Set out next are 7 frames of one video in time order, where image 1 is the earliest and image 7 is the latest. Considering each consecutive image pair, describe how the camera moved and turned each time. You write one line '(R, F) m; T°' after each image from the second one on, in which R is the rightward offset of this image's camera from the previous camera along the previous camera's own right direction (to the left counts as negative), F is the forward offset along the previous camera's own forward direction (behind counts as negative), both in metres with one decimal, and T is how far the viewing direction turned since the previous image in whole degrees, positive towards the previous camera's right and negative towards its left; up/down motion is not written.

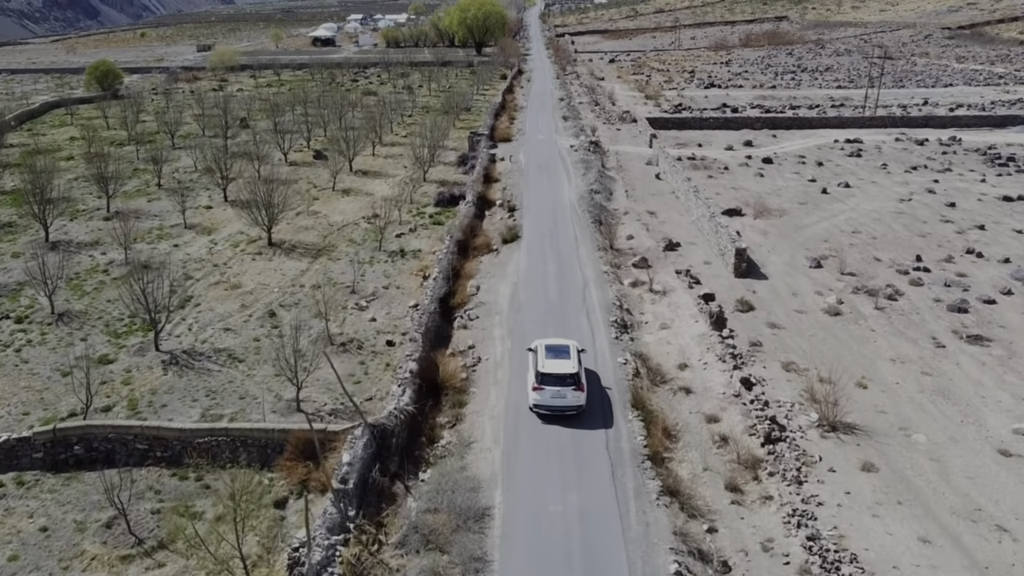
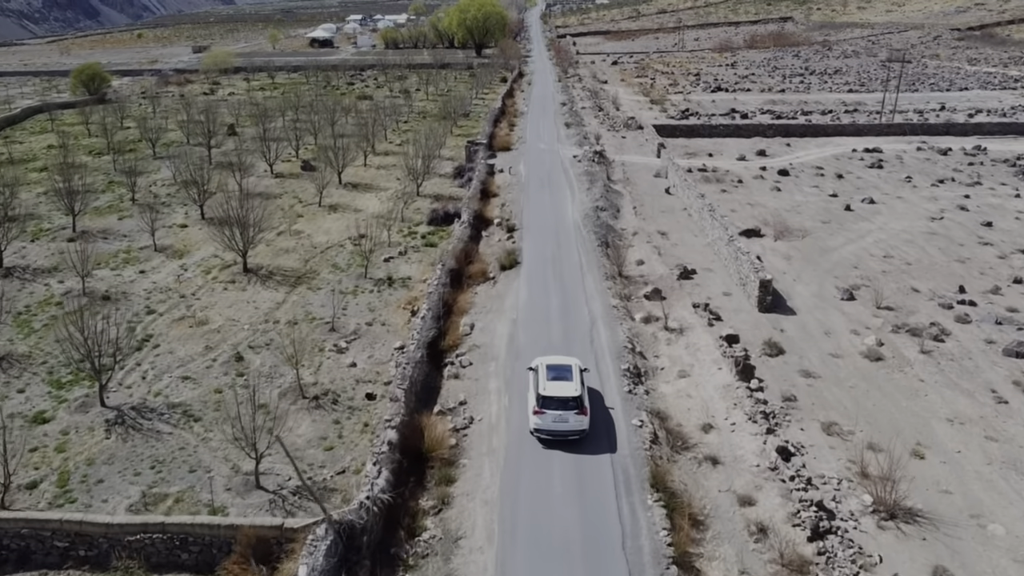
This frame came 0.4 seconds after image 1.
(+0.1, +3.3) m; 0°
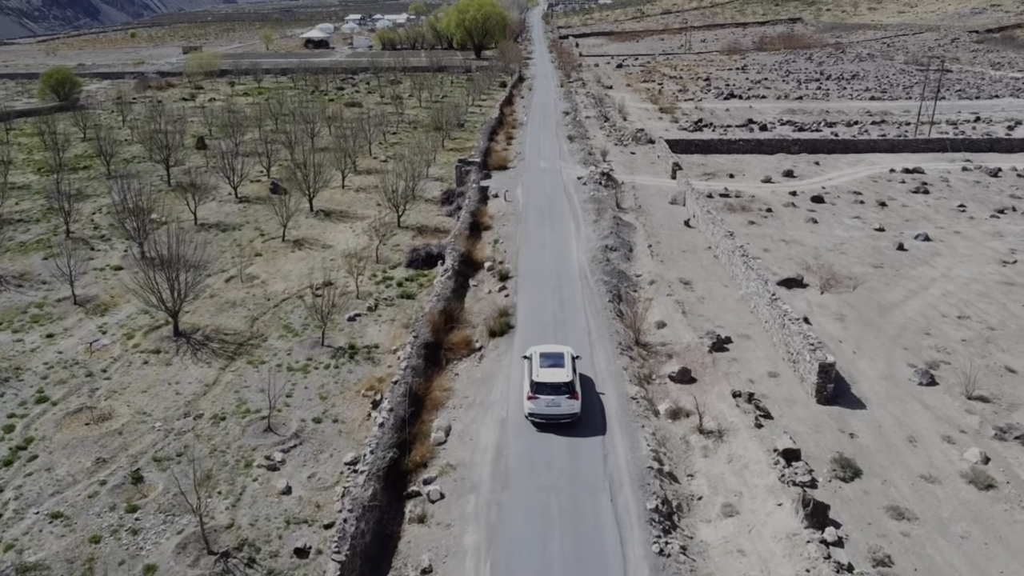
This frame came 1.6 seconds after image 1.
(+0.4, +6.4) m; 0°
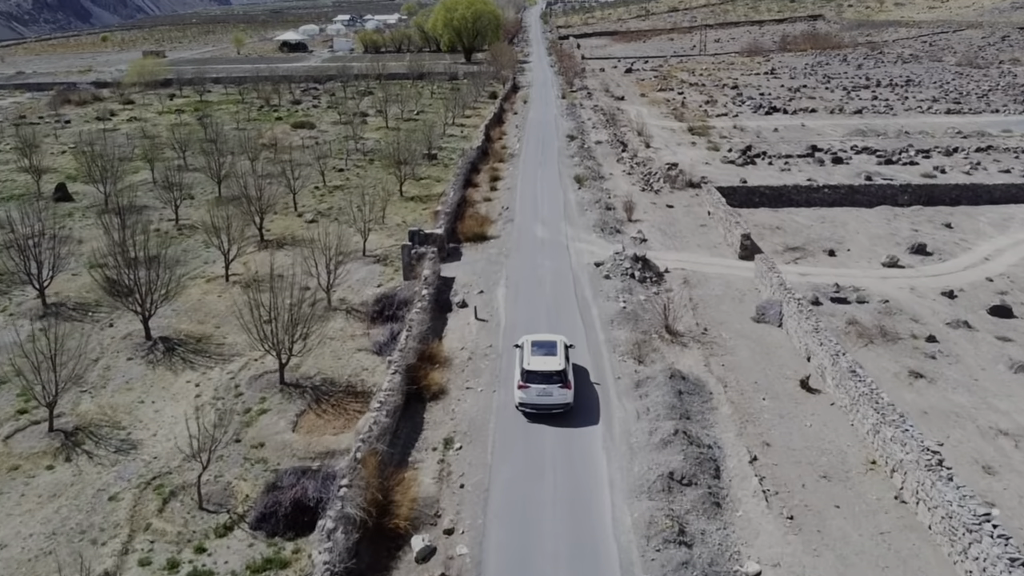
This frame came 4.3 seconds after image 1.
(+0.9, +18.5) m; 0°
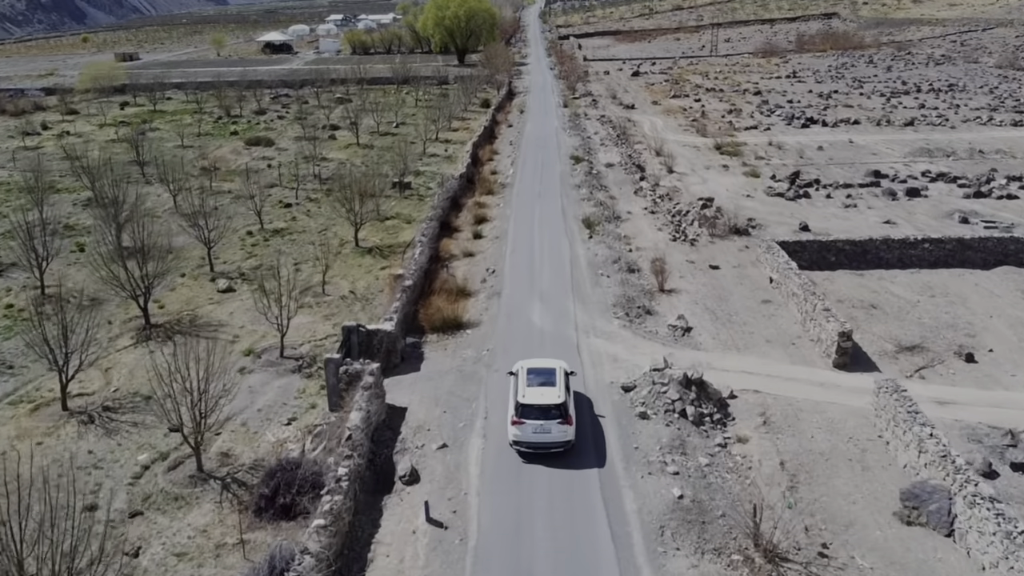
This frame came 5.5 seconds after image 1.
(+0.5, +11.1) m; 0°
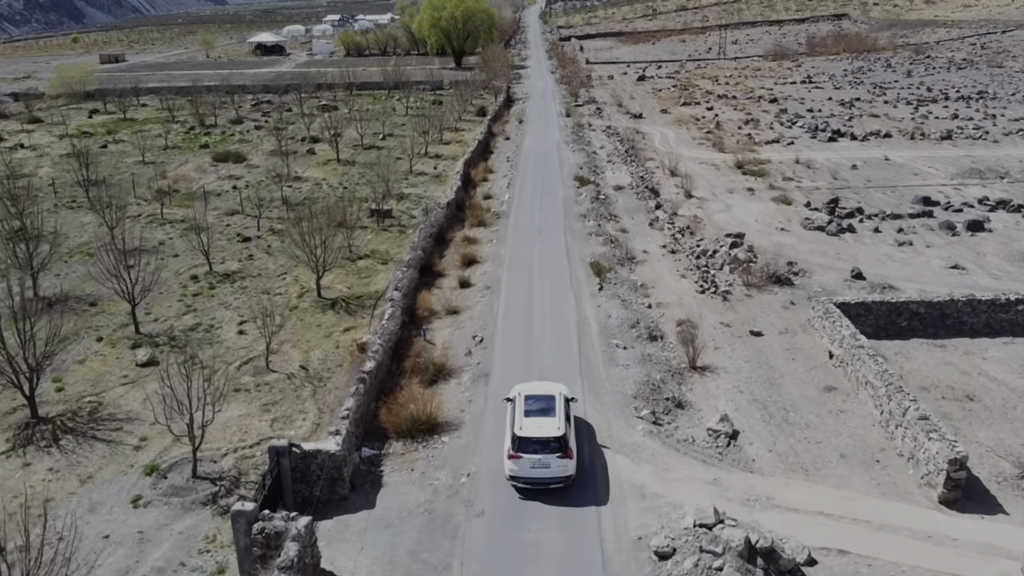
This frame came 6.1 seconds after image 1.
(+0.3, +6.1) m; 0°
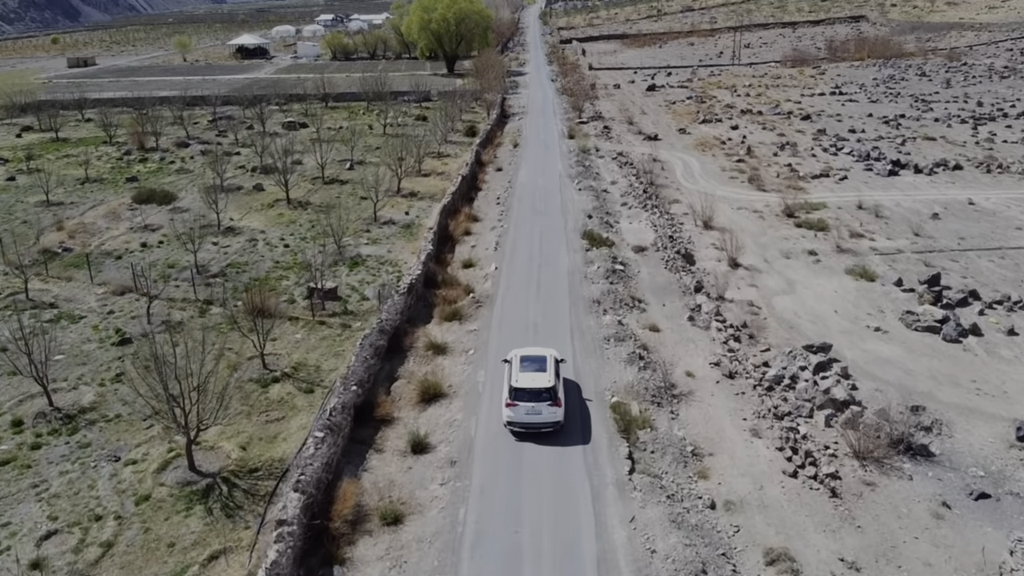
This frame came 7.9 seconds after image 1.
(+0.5, +10.7) m; 0°
